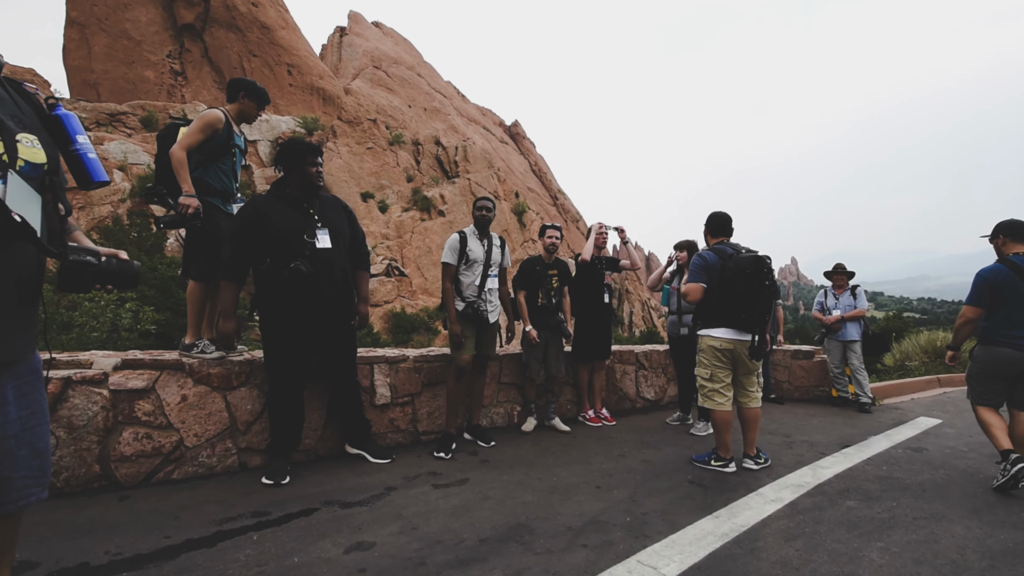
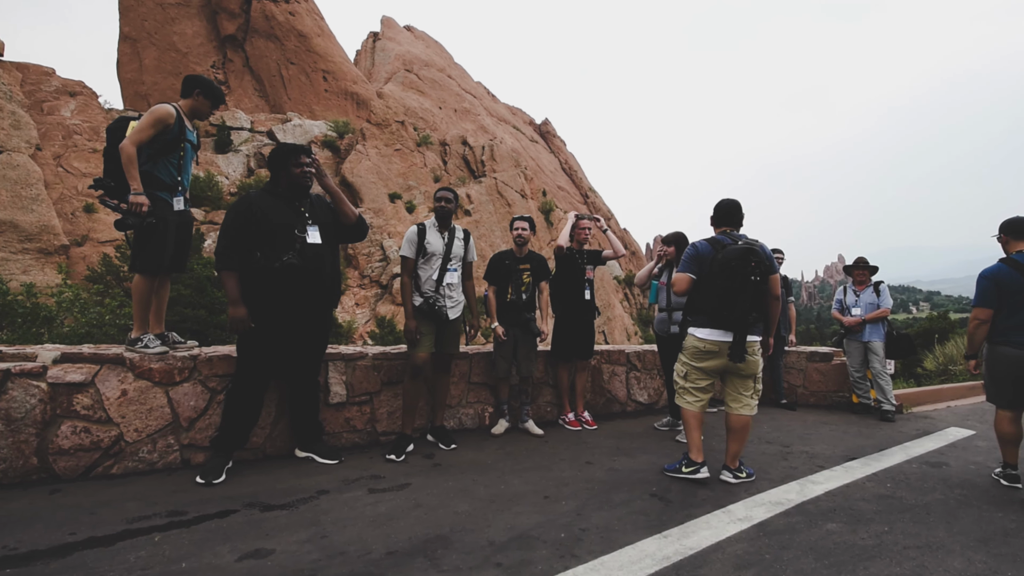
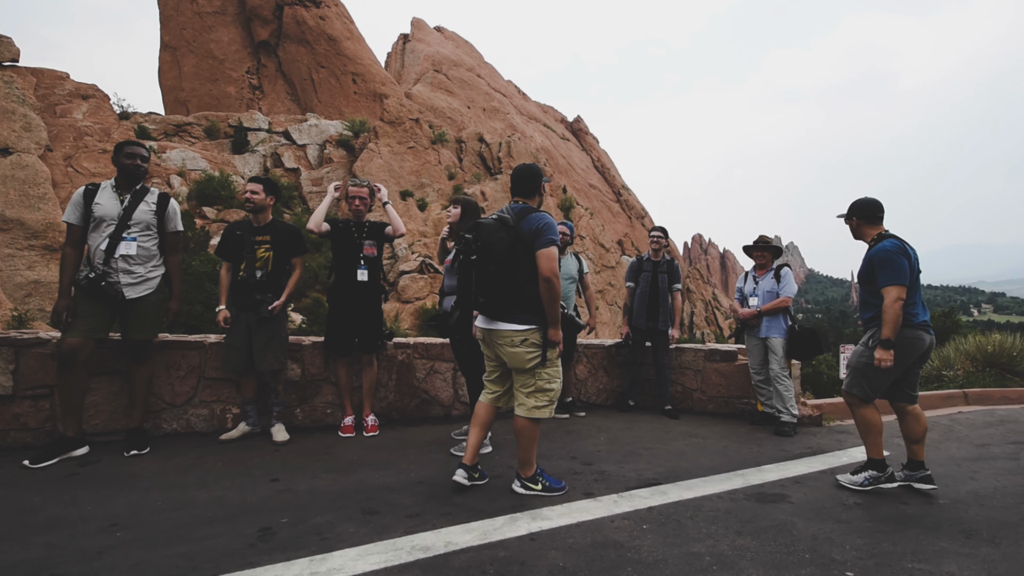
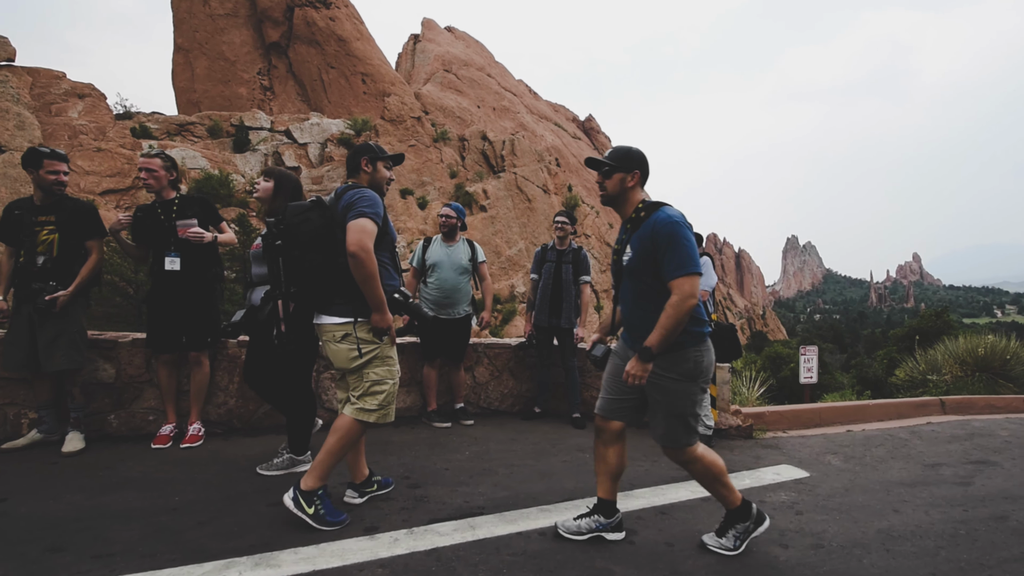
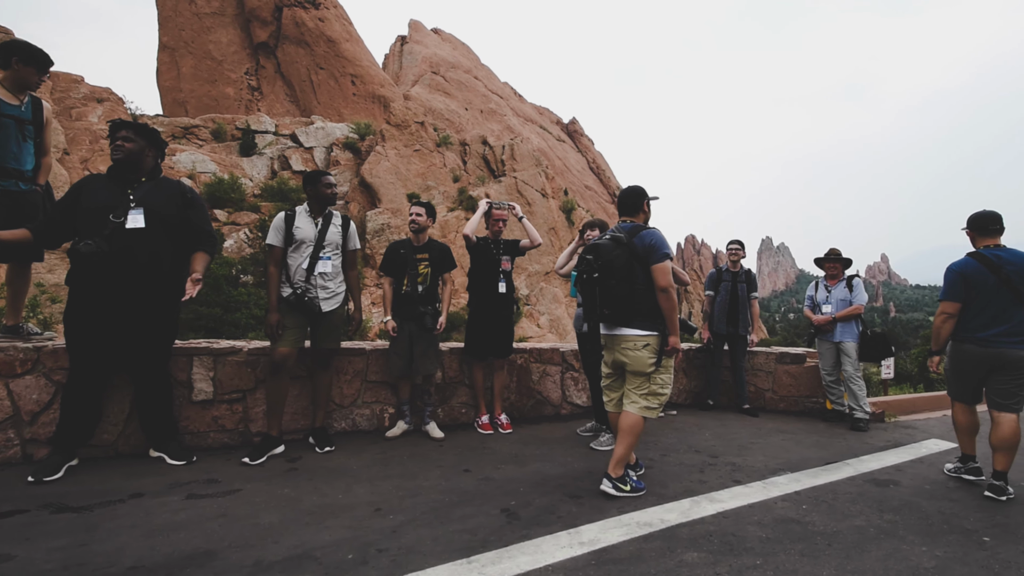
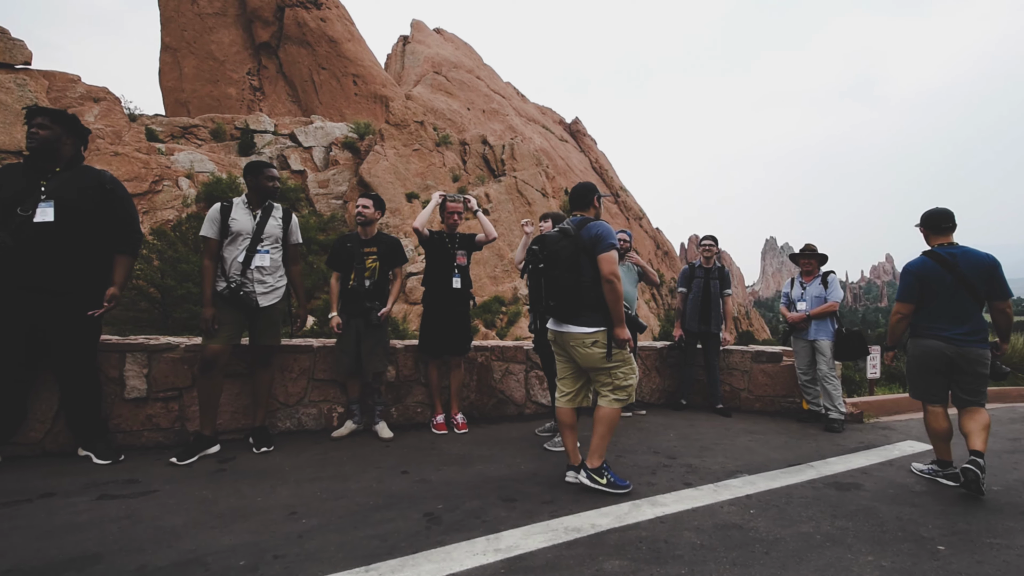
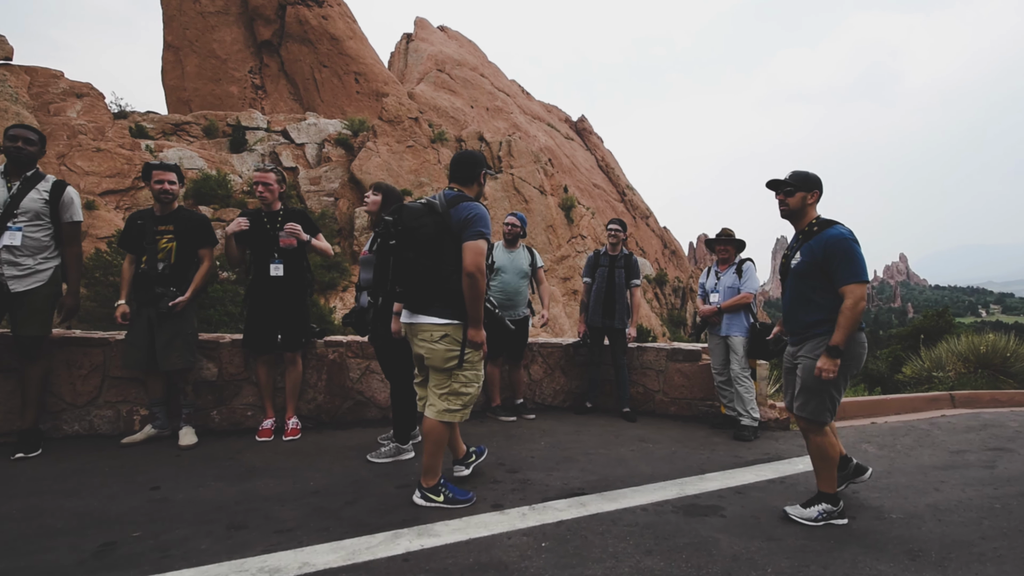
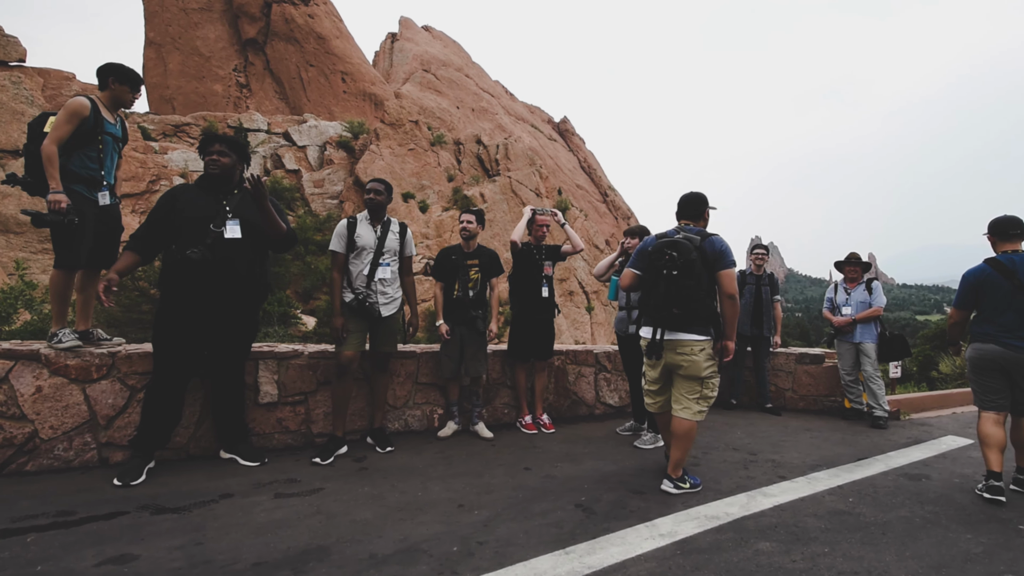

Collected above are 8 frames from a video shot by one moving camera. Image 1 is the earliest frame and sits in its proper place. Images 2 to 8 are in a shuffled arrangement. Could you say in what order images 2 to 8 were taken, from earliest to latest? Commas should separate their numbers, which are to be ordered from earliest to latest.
2, 8, 5, 6, 3, 7, 4
